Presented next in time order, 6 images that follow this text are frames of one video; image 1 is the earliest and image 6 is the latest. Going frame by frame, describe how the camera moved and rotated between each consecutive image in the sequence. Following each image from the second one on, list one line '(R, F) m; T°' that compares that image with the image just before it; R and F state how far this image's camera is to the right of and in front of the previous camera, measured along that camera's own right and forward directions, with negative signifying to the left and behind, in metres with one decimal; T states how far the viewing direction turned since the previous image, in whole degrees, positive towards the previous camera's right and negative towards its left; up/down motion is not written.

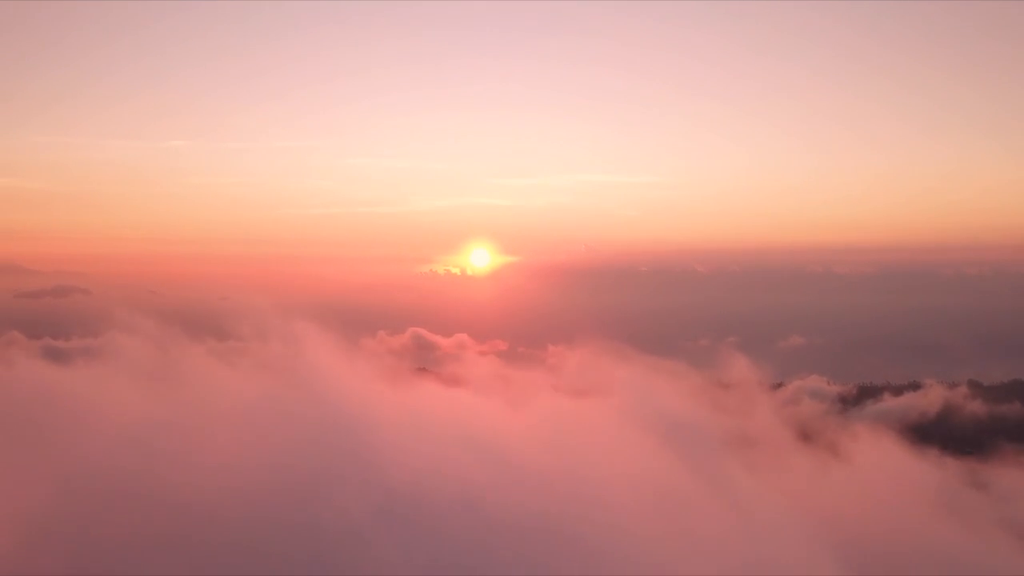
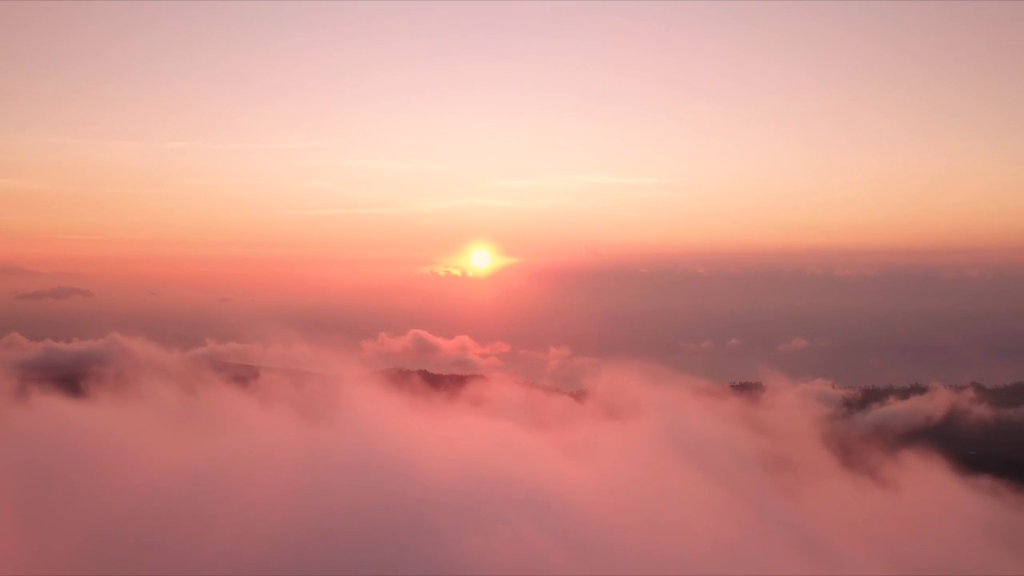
(-0.3, +0.7) m; 0°
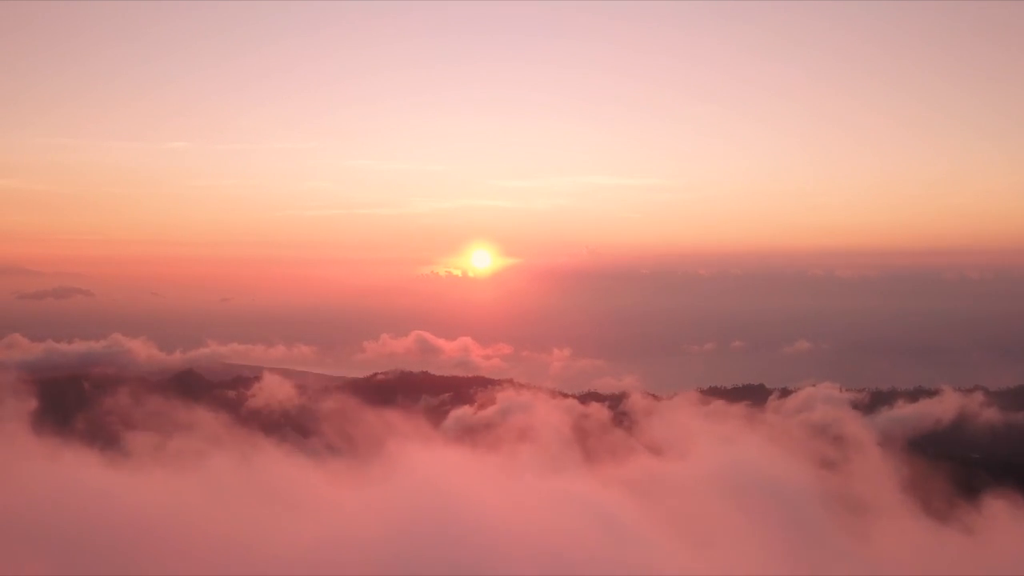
(-0.6, +1.0) m; 0°
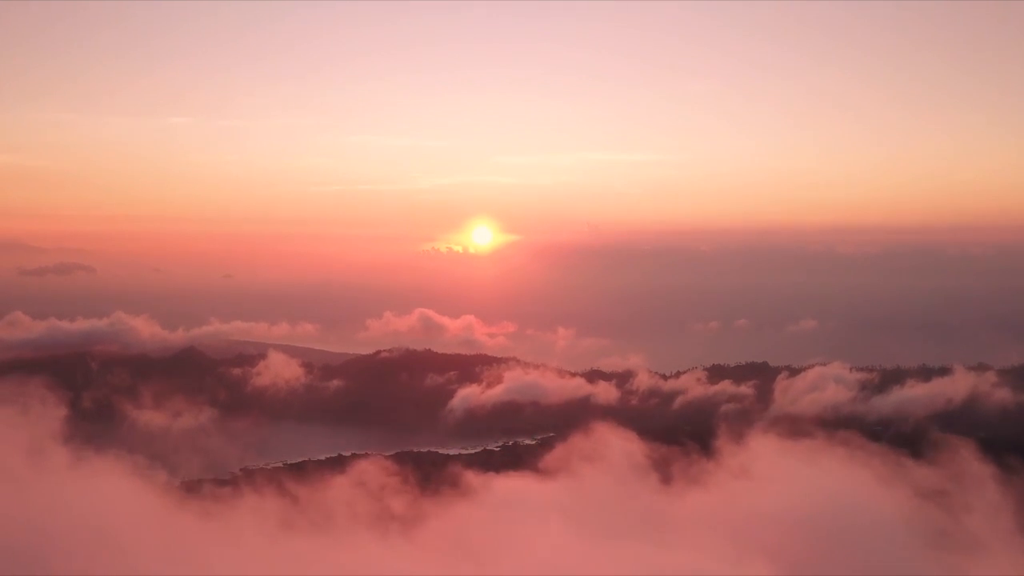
(-0.9, +1.4) m; 0°
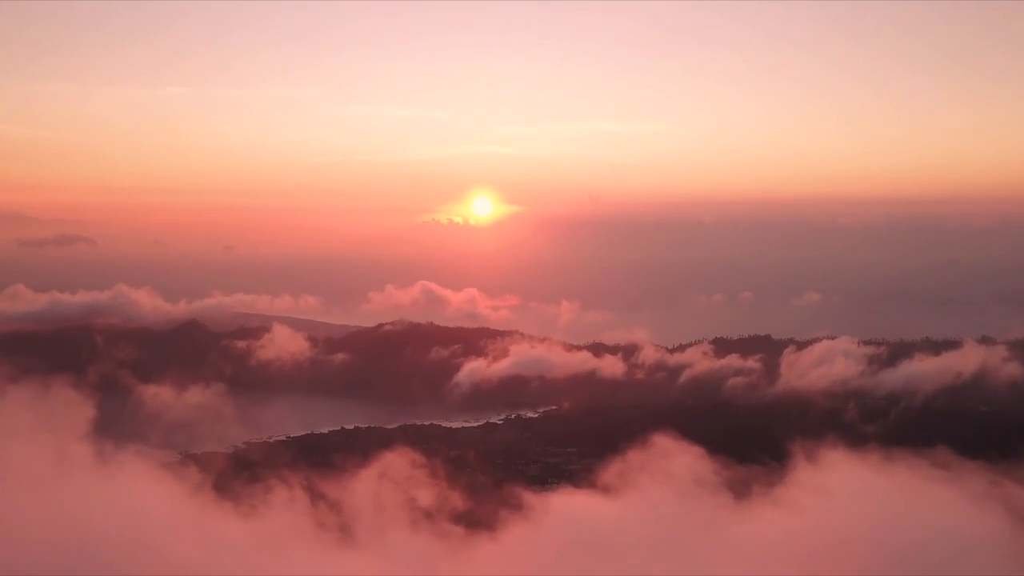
(-0.9, +1.2) m; 0°
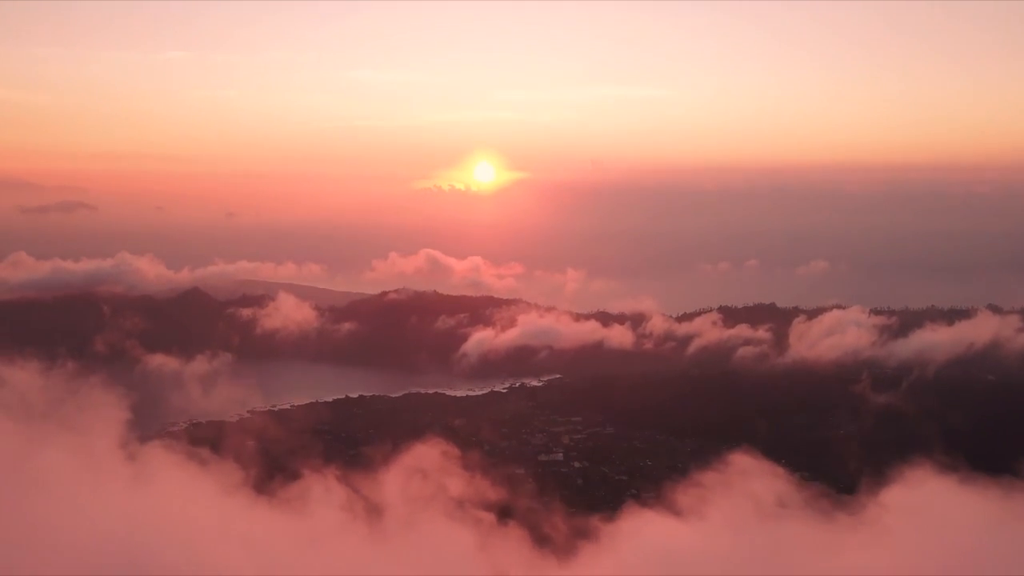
(-1.0, +1.3) m; 0°
